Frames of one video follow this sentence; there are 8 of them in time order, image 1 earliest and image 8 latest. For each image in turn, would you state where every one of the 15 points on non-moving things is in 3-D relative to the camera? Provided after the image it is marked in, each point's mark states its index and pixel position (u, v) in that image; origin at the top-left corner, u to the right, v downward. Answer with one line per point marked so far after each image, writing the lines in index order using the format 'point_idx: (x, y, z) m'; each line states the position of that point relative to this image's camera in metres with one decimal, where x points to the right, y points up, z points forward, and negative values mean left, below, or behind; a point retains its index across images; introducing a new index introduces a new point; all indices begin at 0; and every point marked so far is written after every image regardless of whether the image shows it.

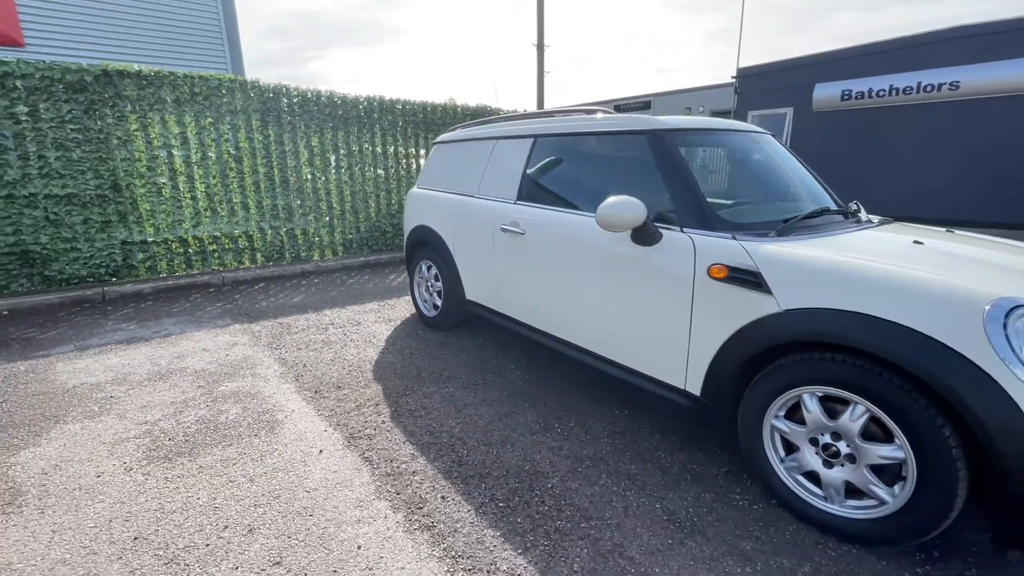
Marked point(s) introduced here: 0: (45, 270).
0: (-4.9, +0.2, +5.0) m
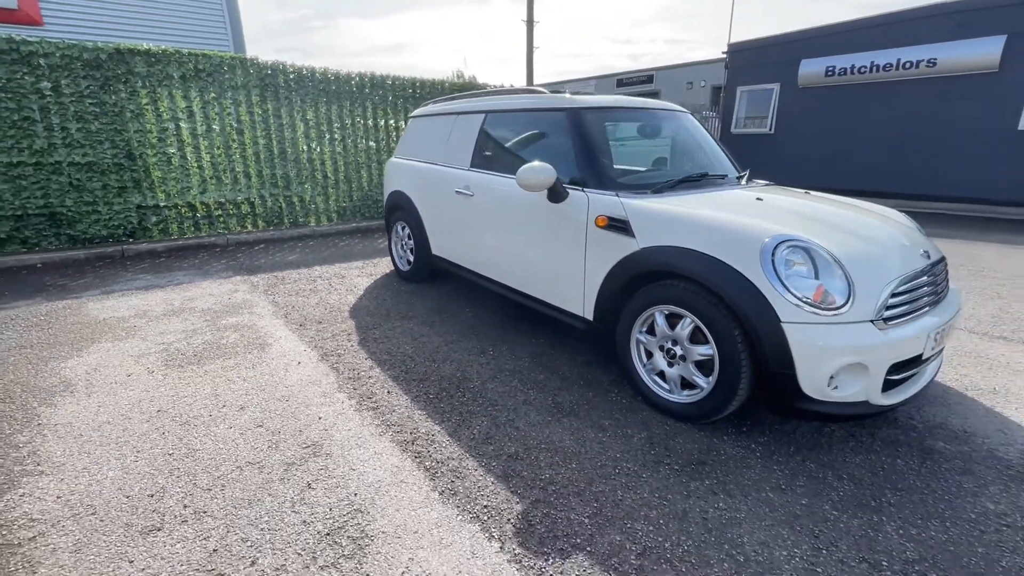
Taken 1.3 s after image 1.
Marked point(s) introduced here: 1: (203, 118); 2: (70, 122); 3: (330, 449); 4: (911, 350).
0: (-5.2, +0.7, +5.6) m
1: (-4.1, +2.3, +6.3) m
2: (-5.1, +1.9, +5.4) m
3: (-0.8, -0.7, +2.1) m
4: (+1.7, -0.3, +2.0) m
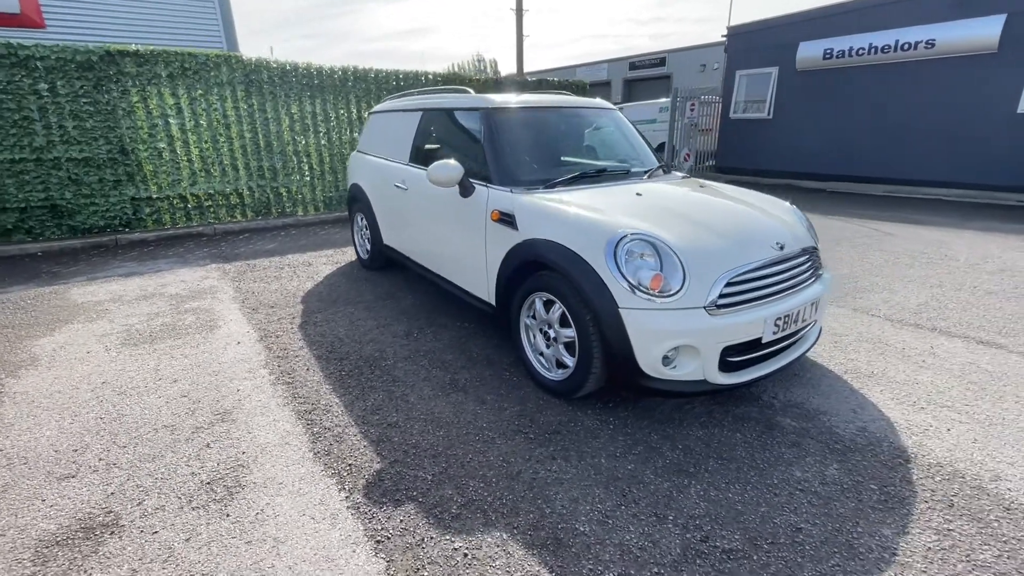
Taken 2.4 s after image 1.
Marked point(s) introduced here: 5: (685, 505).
0: (-5.7, +0.9, +6.1) m
1: (-4.5, +2.5, +6.6) m
2: (-5.5, +2.1, +5.9) m
3: (-1.4, -0.7, +2.5) m
4: (+1.1, -0.2, +2.2) m
5: (+0.7, -0.9, +1.9) m
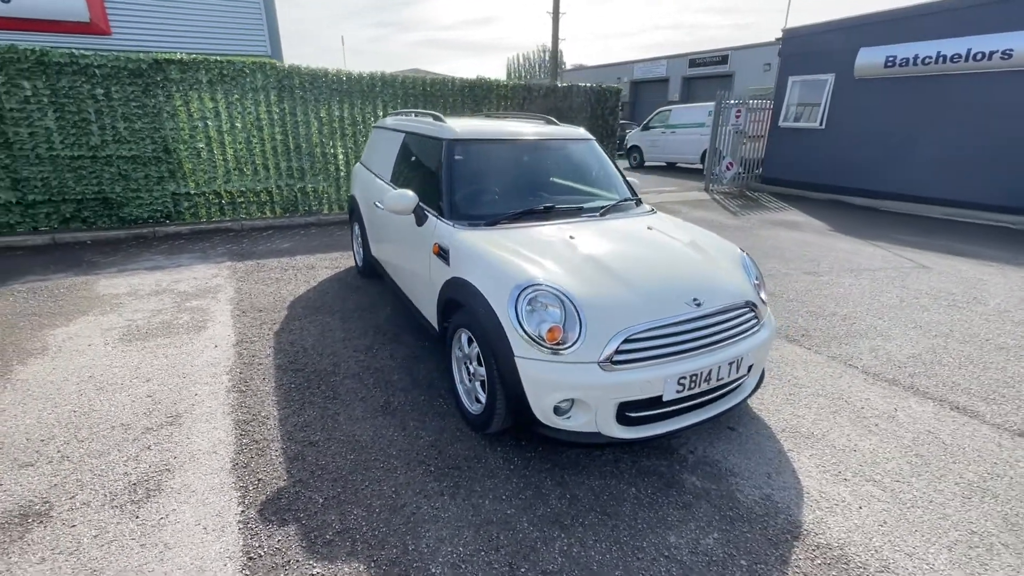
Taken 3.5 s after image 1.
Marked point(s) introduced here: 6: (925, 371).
0: (-5.6, +1.1, +6.8) m
1: (-4.3, +2.6, +7.2) m
2: (-5.4, +2.3, +6.5) m
3: (-1.9, -0.8, +2.8) m
4: (+0.6, -0.5, +2.2) m
5: (+0.1, -1.1, +2.0) m
6: (+3.1, -0.6, +3.6) m
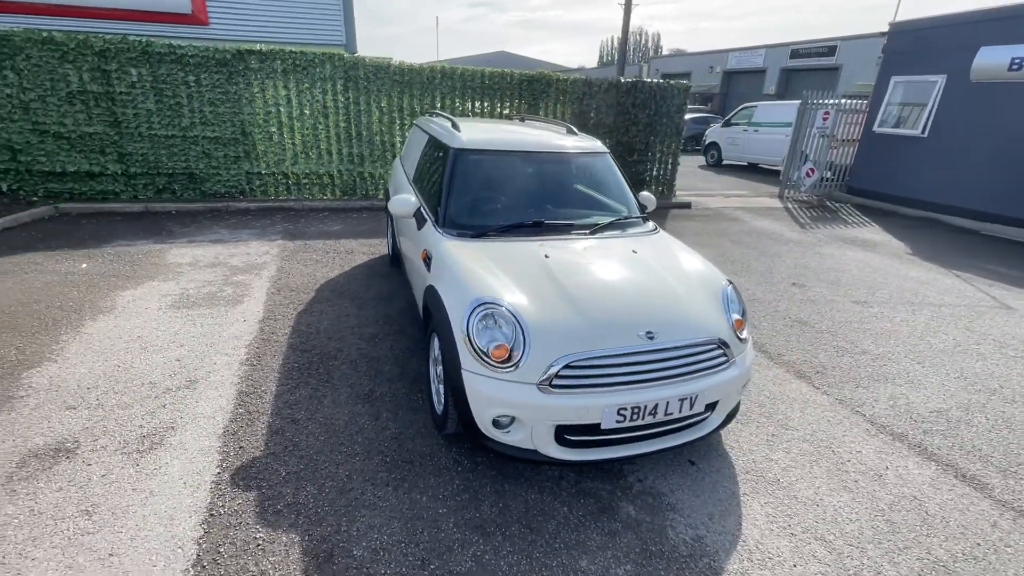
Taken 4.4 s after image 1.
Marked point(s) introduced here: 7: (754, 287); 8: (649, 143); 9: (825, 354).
0: (-5.0, +1.6, +7.7) m
1: (-3.5, +3.0, +7.8) m
2: (-4.8, +2.8, +7.3) m
3: (-2.1, -0.7, +3.2) m
4: (+0.3, -0.6, +2.3) m
5: (-0.3, -1.2, +2.1) m
6: (+3.0, -1.0, +3.3) m
7: (+3.0, 0.0, +5.8) m
8: (+3.0, +3.2, +10.3) m
9: (+2.8, -0.6, +4.2) m
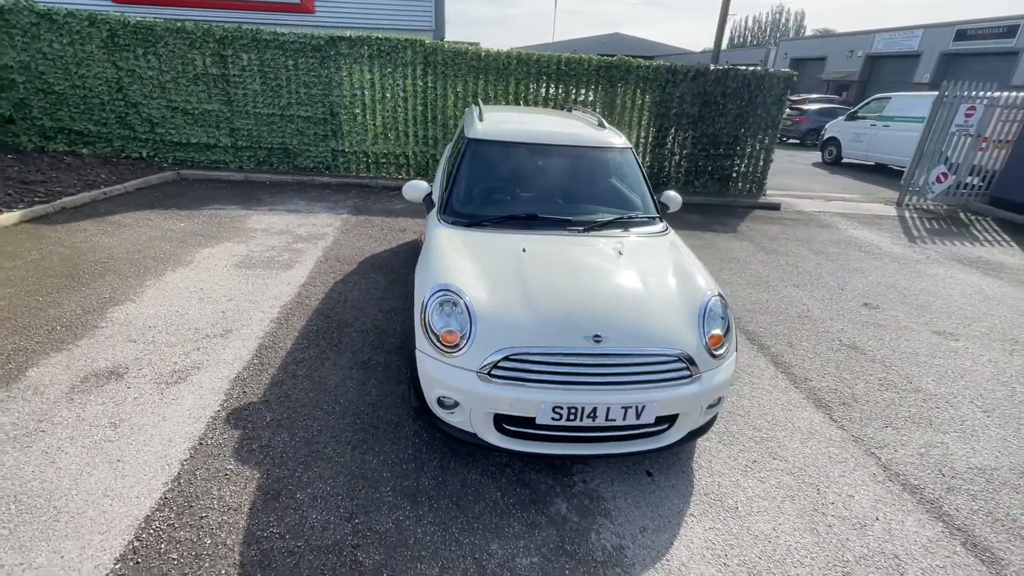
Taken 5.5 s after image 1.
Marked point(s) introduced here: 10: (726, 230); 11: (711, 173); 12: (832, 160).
0: (-3.9, +2.3, +8.6) m
1: (-2.3, +3.5, +8.3) m
2: (-3.6, +3.4, +8.1) m
3: (-2.2, -0.4, +3.7) m
4: (0.0, -0.6, +2.4) m
5: (-0.7, -1.1, +2.3) m
6: (+2.8, -1.2, +2.8) m
7: (+3.4, -0.2, +5.3) m
8: (+4.6, +3.1, +9.5) m
9: (+2.8, -0.8, +3.8) m
10: (+3.6, +1.0, +7.9) m
11: (+4.1, +2.4, +9.8) m
12: (+11.4, +4.6, +16.9) m
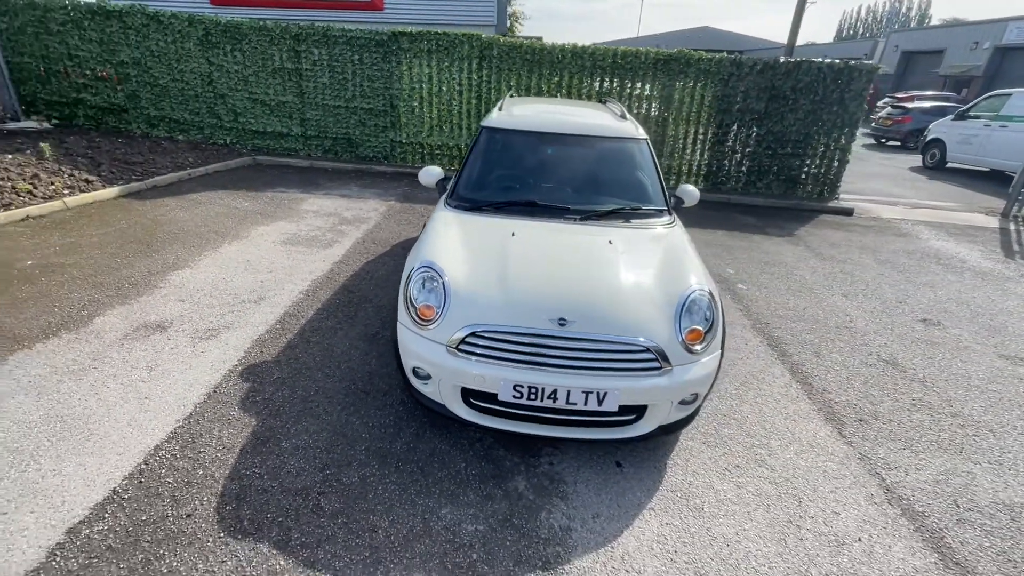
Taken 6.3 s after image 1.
0: (-3.0, +2.7, +9.1) m
1: (-1.4, +3.8, +8.6) m
2: (-2.7, +3.8, +8.6) m
3: (-2.2, -0.1, +4.1) m
4: (-0.2, -0.5, +2.5) m
5: (-0.9, -1.0, +2.5) m
6: (+2.6, -1.3, +2.5) m
7: (+3.6, -0.3, +4.9) m
8: (+5.6, +2.9, +8.9) m
9: (+2.8, -0.8, +3.5) m
10: (+4.3, +0.9, +7.4) m
11: (+5.1, +2.2, +9.2) m
12: (+13.5, +4.0, +15.2) m
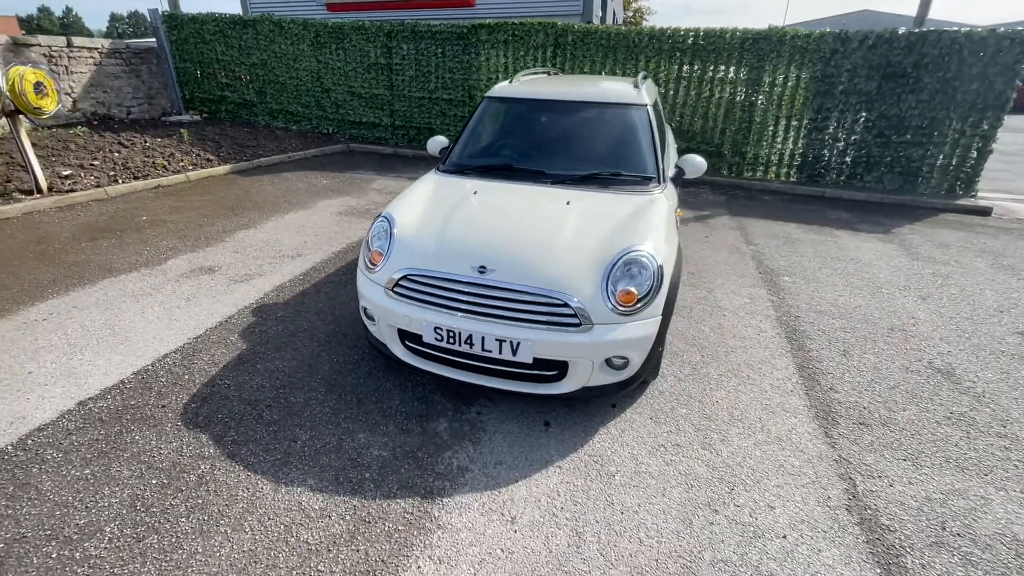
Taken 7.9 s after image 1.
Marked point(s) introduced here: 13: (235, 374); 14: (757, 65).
0: (-1.6, +3.1, +9.7) m
1: (0.0, +4.1, +8.9) m
2: (-1.3, +4.2, +9.2) m
3: (-2.1, +0.3, +4.7) m
4: (-0.6, -0.2, +2.6) m
5: (-1.3, -0.6, +2.8) m
6: (+2.0, -1.2, +2.0) m
7: (+3.6, -0.3, +4.1) m
8: (+6.7, +2.7, +7.5) m
9: (+2.5, -0.8, +2.9) m
10: (+5.0, +0.8, +6.4) m
11: (+6.3, +2.1, +7.9) m
12: (+16.0, +3.2, +11.8) m
13: (-1.7, -0.5, +3.0) m
14: (+4.2, +3.8, +8.1) m
